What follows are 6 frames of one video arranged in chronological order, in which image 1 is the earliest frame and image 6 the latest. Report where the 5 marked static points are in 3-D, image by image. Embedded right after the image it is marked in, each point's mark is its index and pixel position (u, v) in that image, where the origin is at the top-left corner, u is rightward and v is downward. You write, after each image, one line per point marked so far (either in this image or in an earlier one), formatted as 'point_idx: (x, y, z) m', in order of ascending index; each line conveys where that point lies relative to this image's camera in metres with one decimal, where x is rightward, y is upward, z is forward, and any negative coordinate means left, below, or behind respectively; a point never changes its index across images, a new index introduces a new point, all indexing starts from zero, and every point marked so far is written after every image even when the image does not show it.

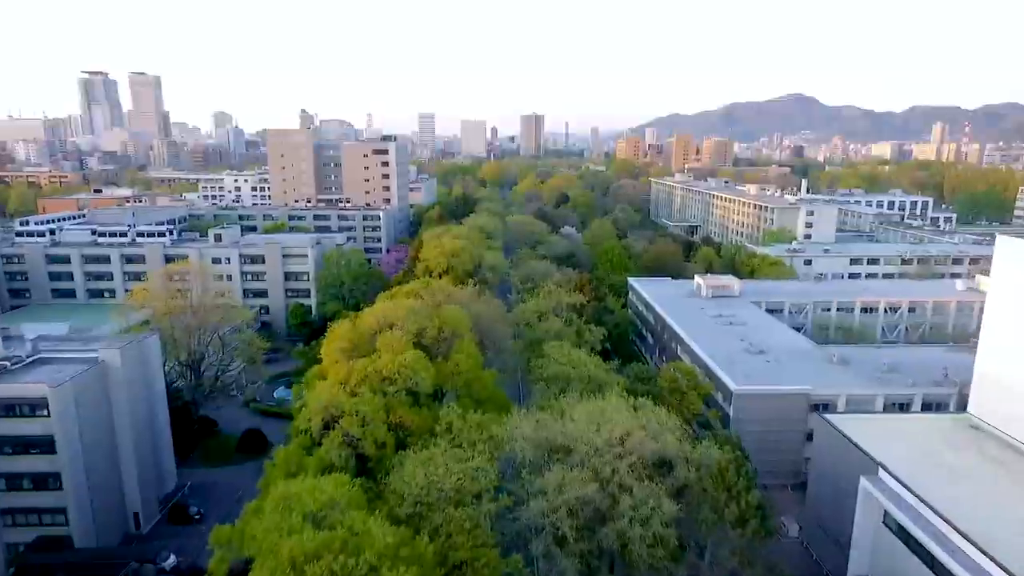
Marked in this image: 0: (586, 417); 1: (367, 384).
0: (+2.0, -3.5, +17.9) m
1: (-4.3, -2.8, +19.5) m
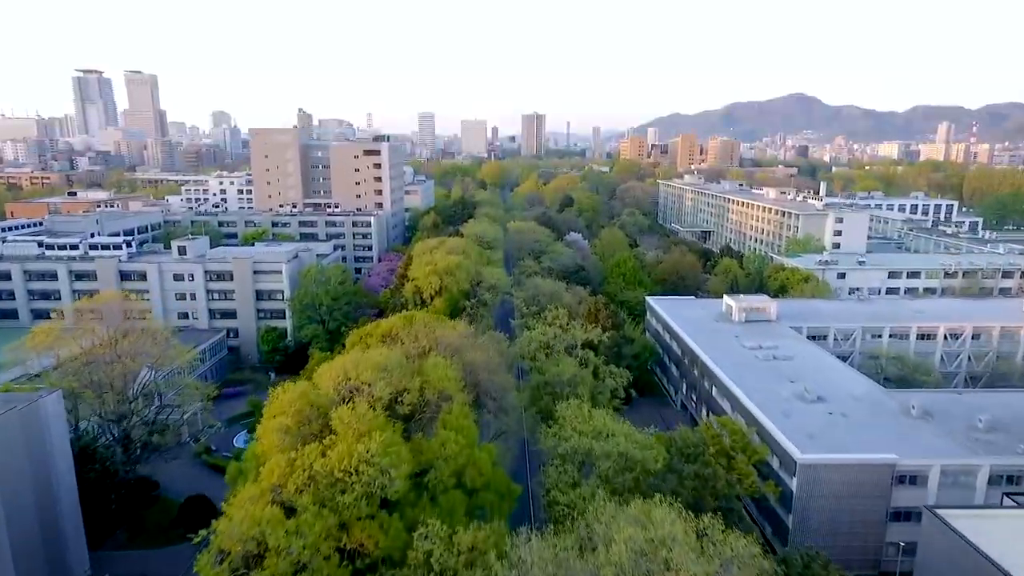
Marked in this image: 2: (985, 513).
0: (+2.1, -4.8, +12.2) m
1: (-4.1, -4.1, +13.8) m
2: (+12.8, -6.1, +18.1) m
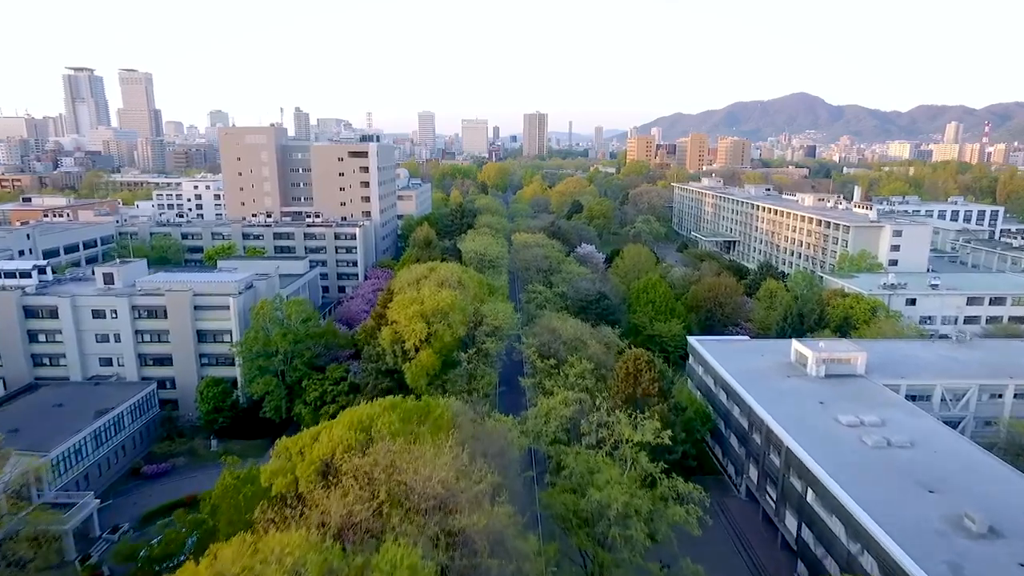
0: (+2.5, -6.8, +3.4) m
1: (-3.8, -6.1, +5.0) m
2: (+13.2, -8.0, +9.3) m
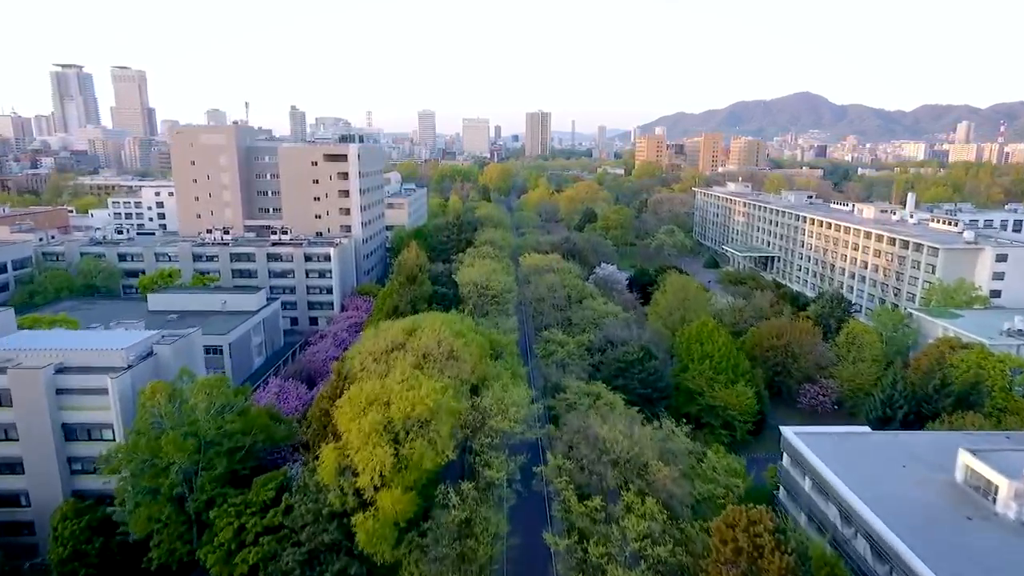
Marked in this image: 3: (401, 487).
0: (+3.0, -9.3, -7.5) m
1: (-3.3, -8.6, -5.9) m
2: (+13.7, -10.6, -1.6) m
3: (-2.8, -5.1, +17.2) m
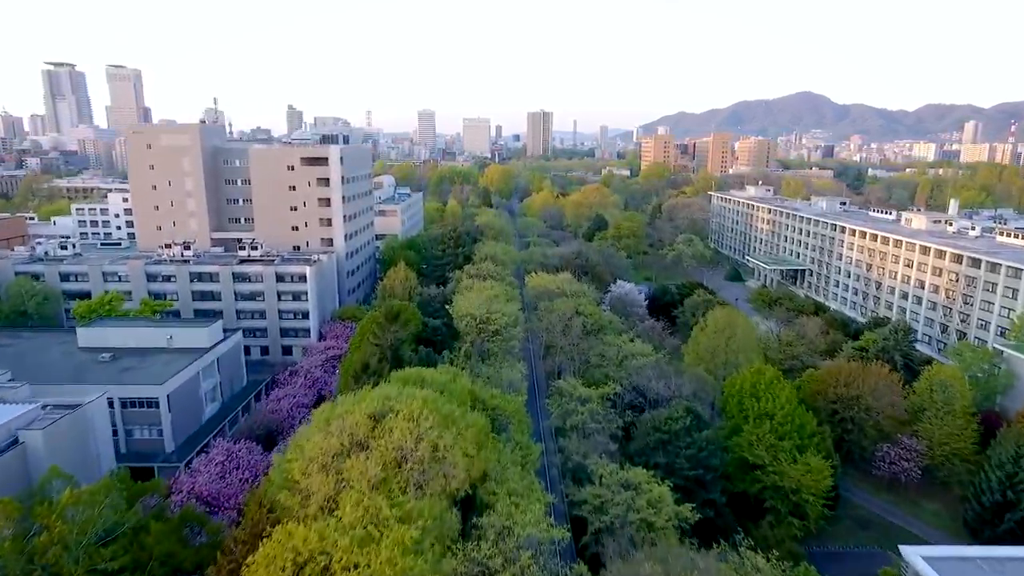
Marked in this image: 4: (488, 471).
0: (+3.2, -11.0, -14.6) m
1: (-3.0, -10.3, -13.0) m
2: (+13.9, -12.2, -8.7) m
3: (-2.6, -6.8, +10.2) m
4: (-0.6, -4.6, +16.9) m
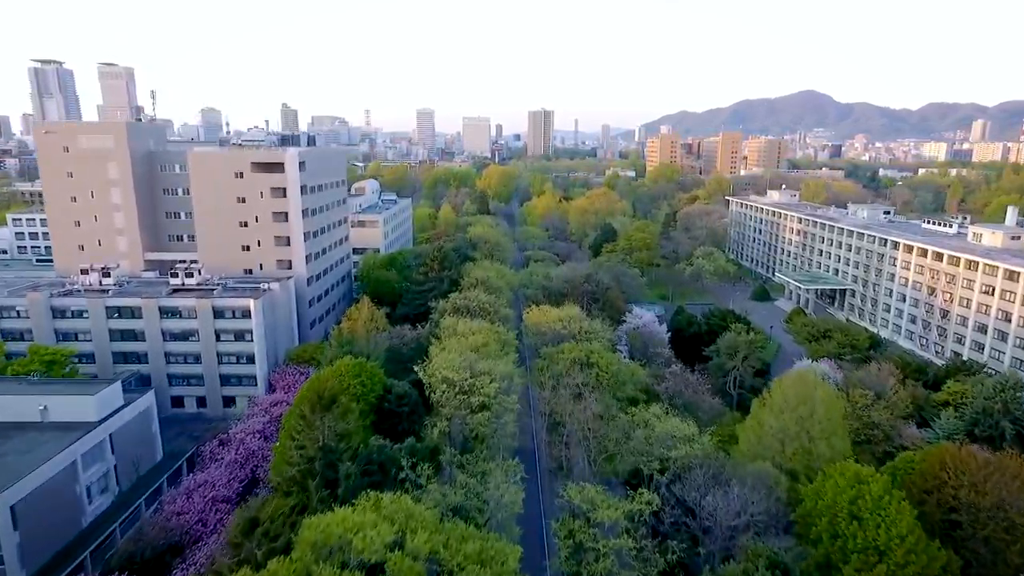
0: (+2.9, -13.1, -23.2) m
1: (-3.4, -12.3, -21.6) m
2: (+13.6, -14.3, -17.4) m
3: (-2.9, -8.8, +1.5) m
4: (-0.9, -6.6, +8.2) m
